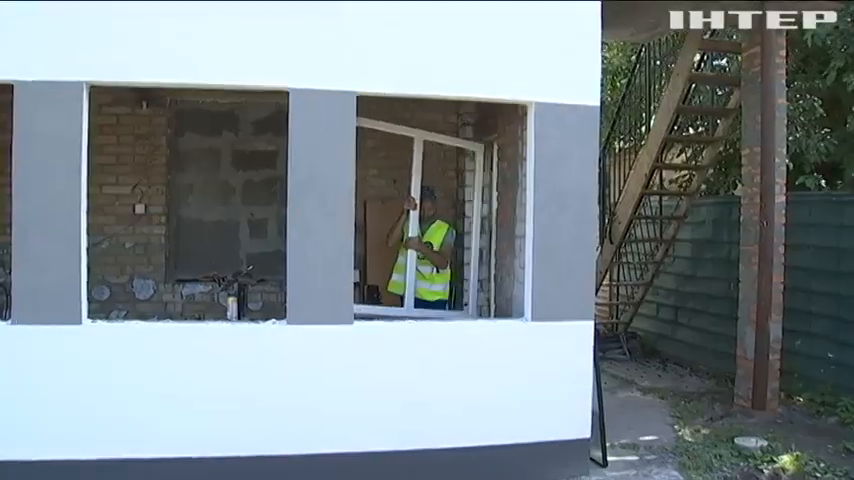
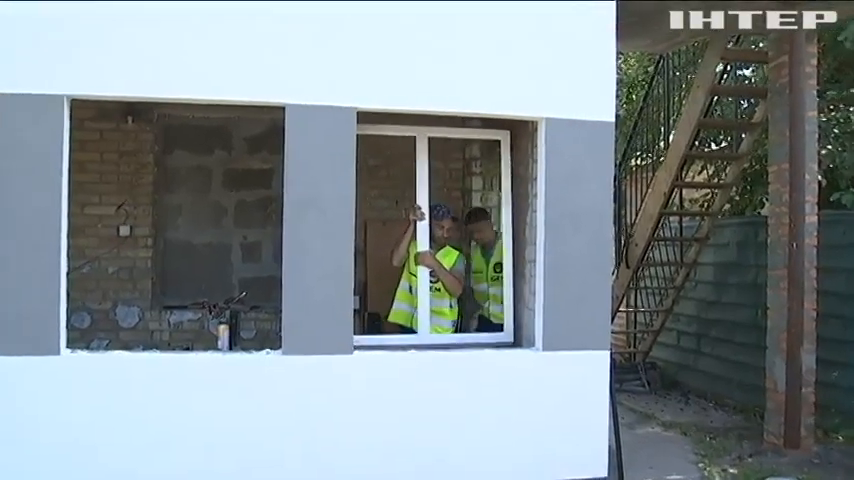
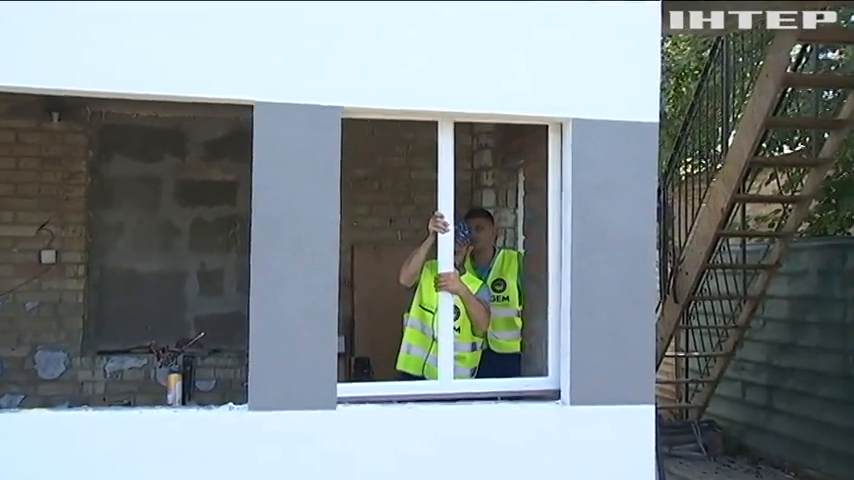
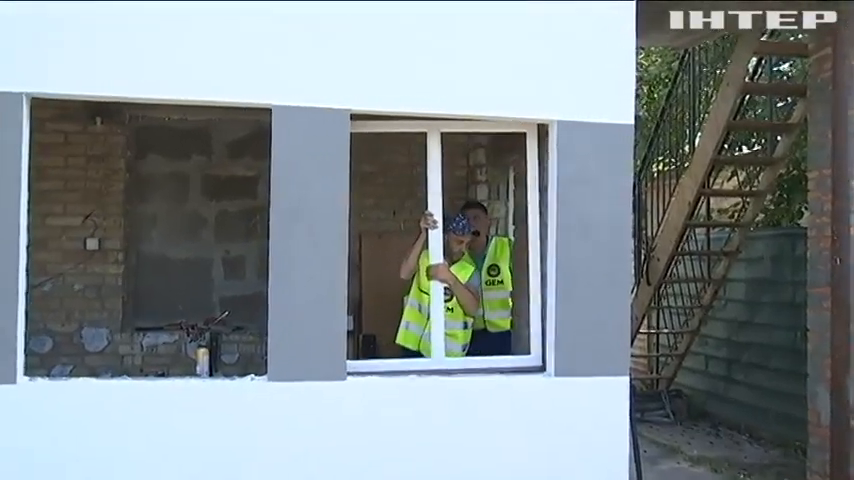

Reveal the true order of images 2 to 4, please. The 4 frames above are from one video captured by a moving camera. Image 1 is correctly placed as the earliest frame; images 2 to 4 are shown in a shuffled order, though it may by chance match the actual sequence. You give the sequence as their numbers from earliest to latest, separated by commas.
2, 4, 3
